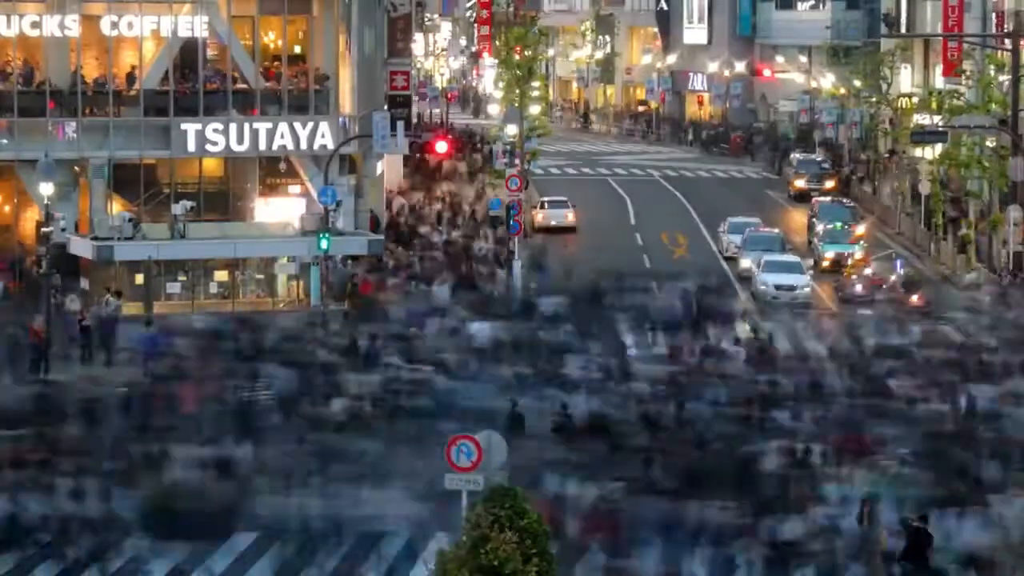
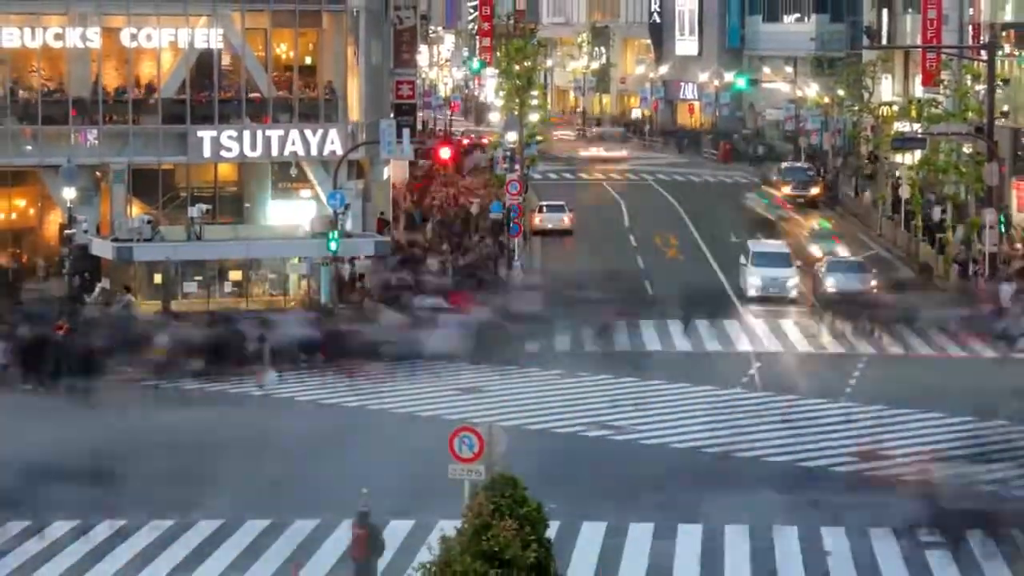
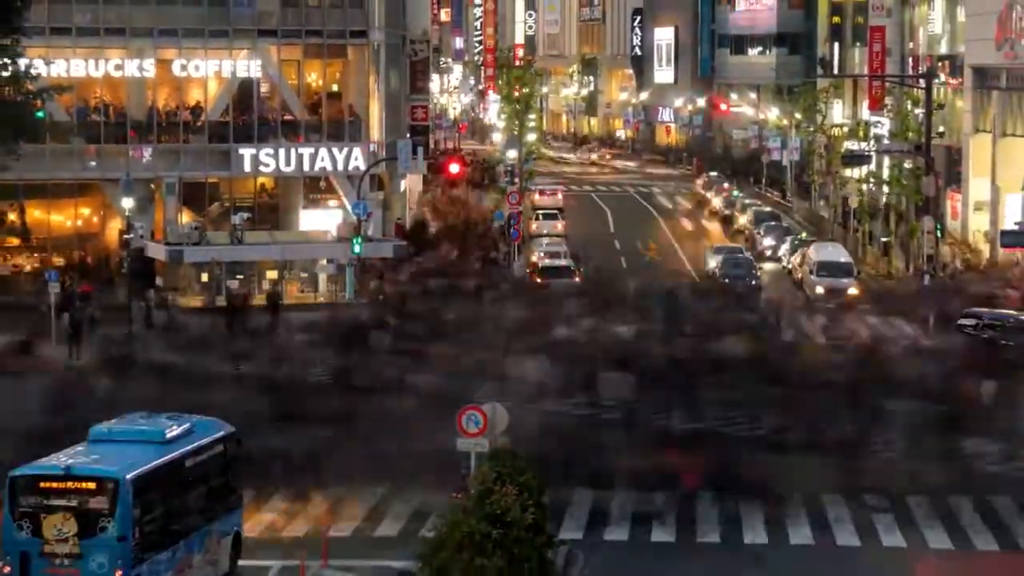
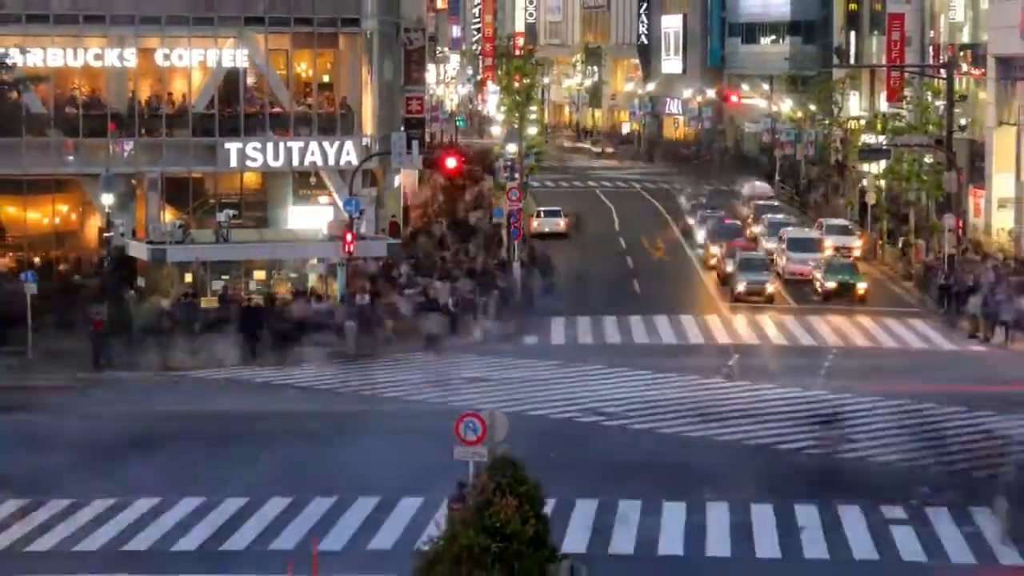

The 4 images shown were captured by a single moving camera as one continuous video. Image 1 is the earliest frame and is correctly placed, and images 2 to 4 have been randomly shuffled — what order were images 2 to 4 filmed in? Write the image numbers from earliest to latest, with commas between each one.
2, 4, 3
